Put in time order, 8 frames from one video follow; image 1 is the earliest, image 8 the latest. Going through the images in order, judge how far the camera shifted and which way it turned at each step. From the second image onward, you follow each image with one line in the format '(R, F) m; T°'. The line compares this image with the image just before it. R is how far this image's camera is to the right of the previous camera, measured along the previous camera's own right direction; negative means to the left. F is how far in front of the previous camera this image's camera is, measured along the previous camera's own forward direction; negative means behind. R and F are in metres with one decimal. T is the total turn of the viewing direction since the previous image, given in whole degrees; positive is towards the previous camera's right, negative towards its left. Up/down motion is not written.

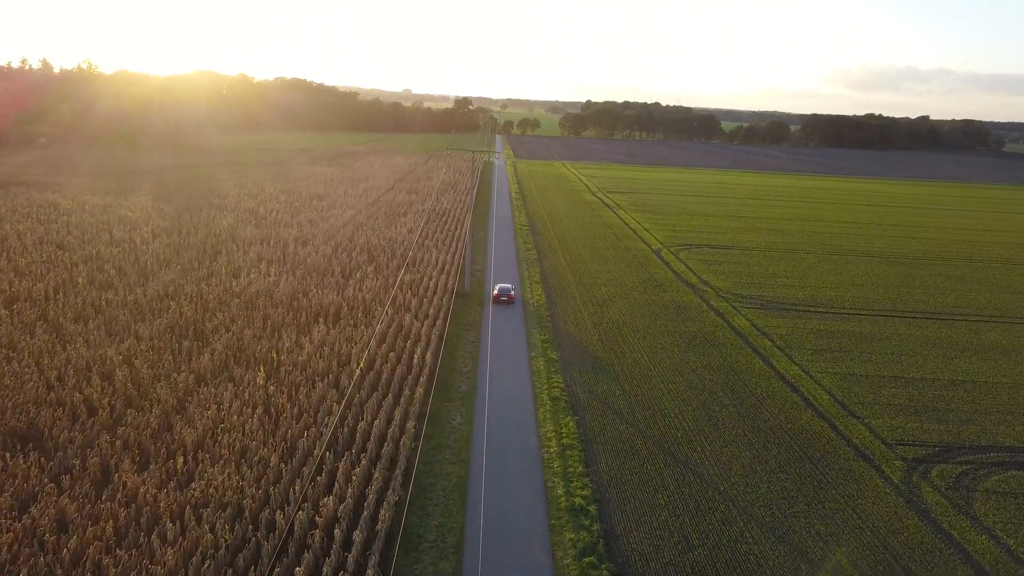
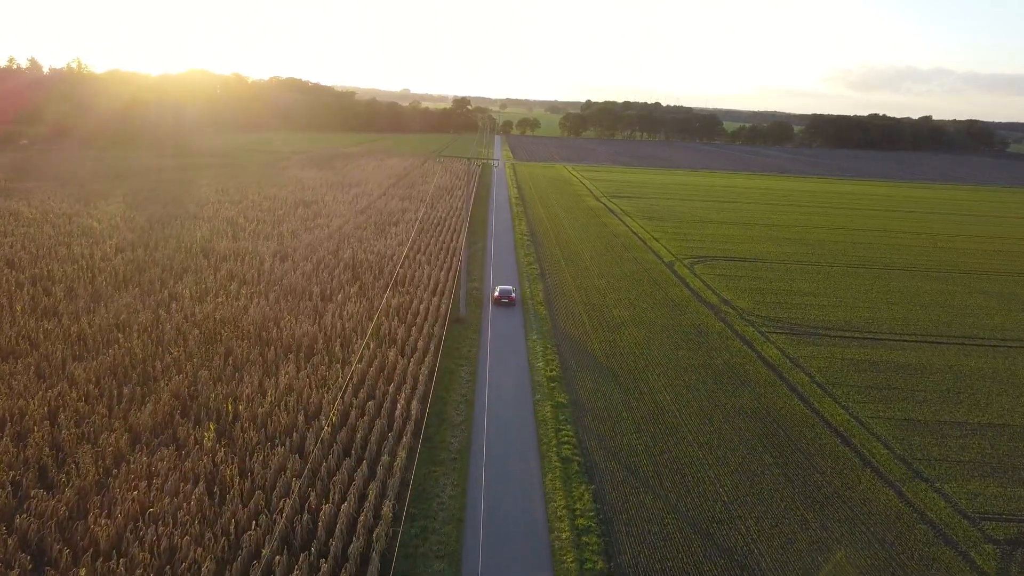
(-0.1, +2.7) m; 0°
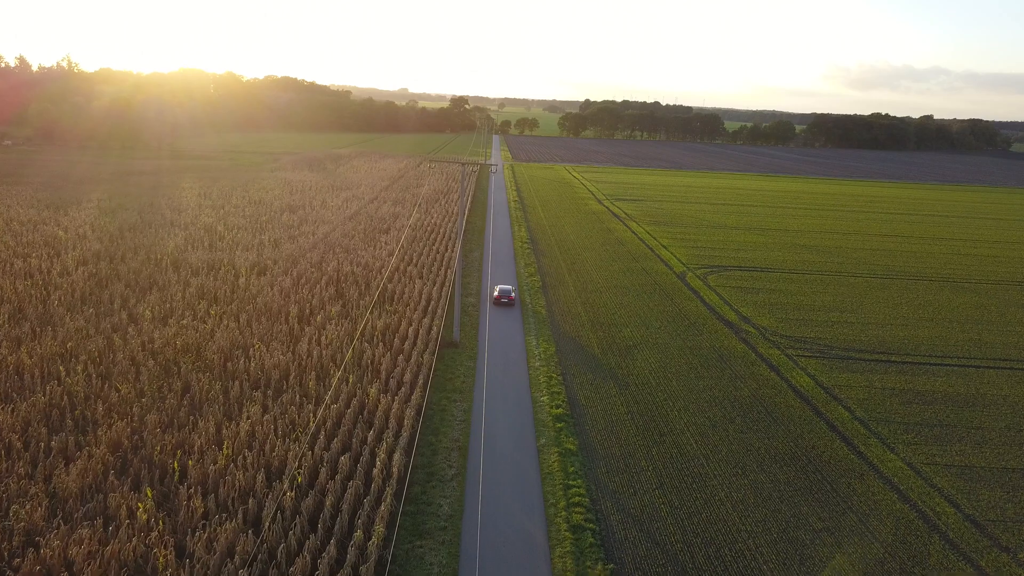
(0.0, +2.2) m; 0°
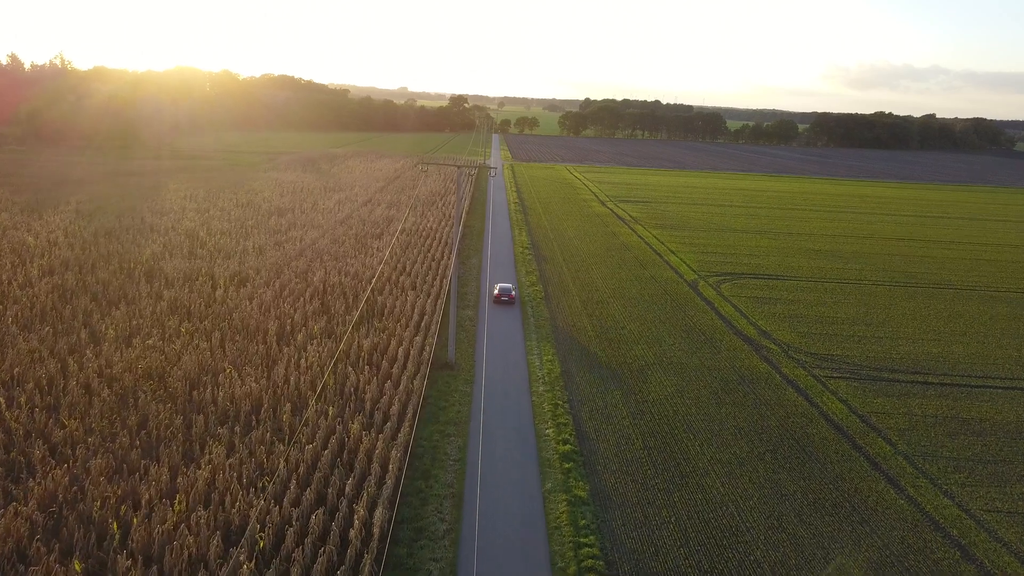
(0.0, +1.8) m; 0°
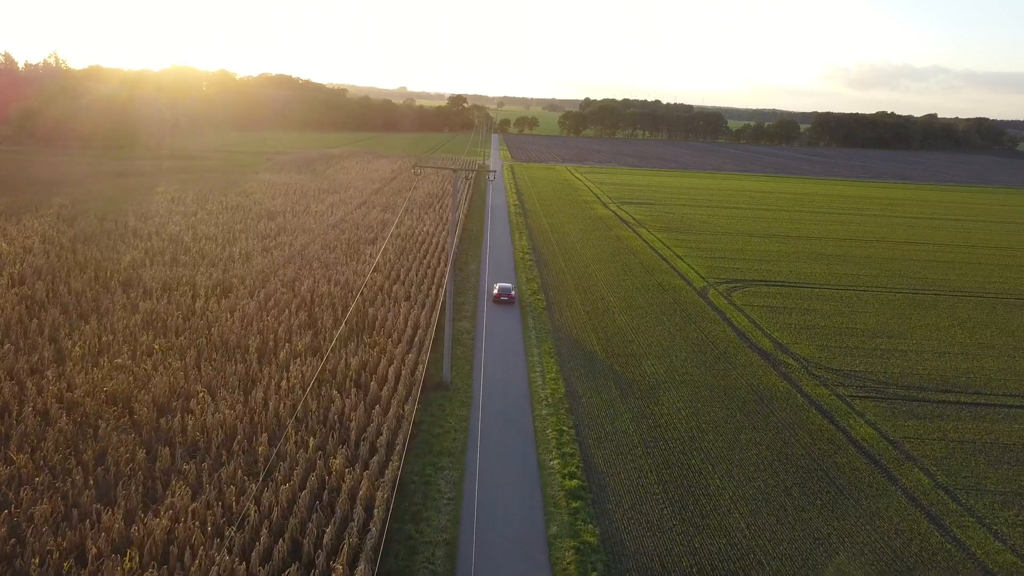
(0.0, +1.4) m; 0°
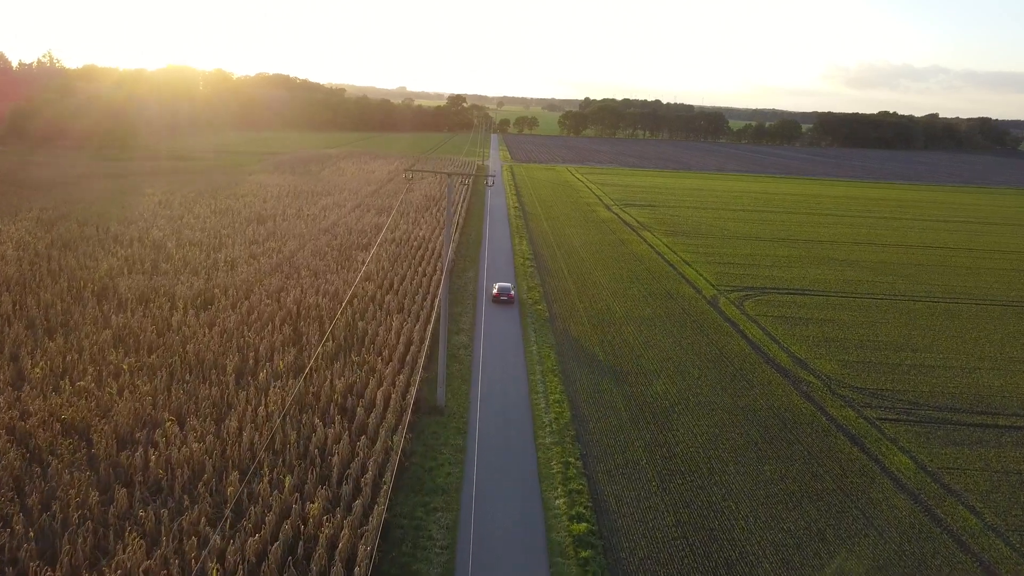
(0.0, +1.4) m; 0°
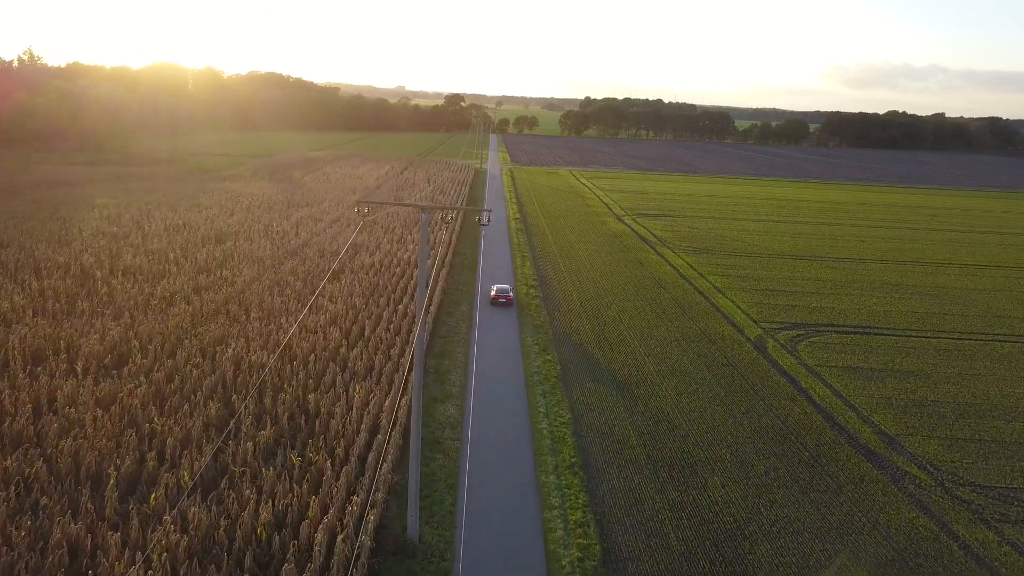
(-0.1, +4.6) m; 0°
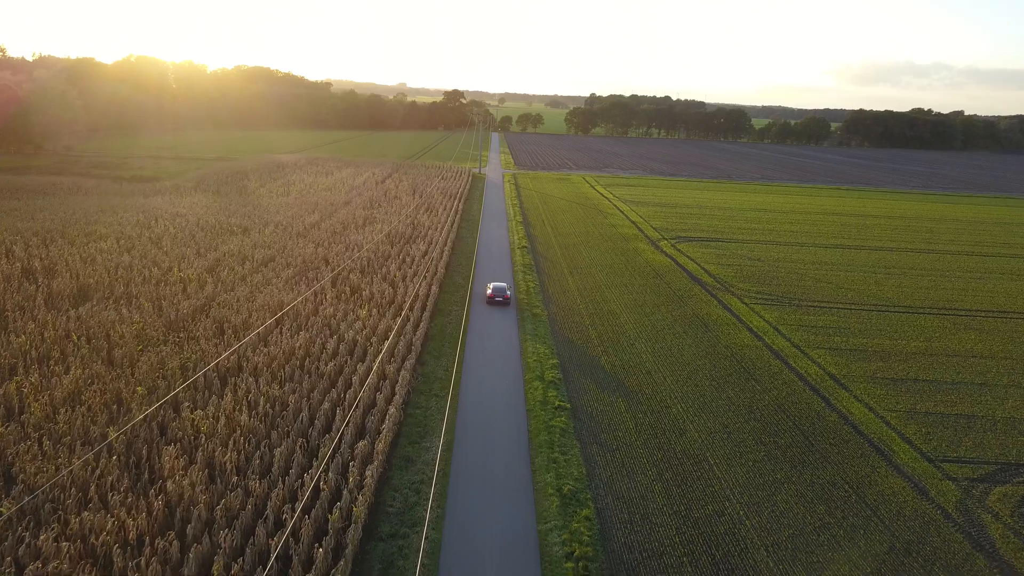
(-0.1, +9.3) m; 0°
